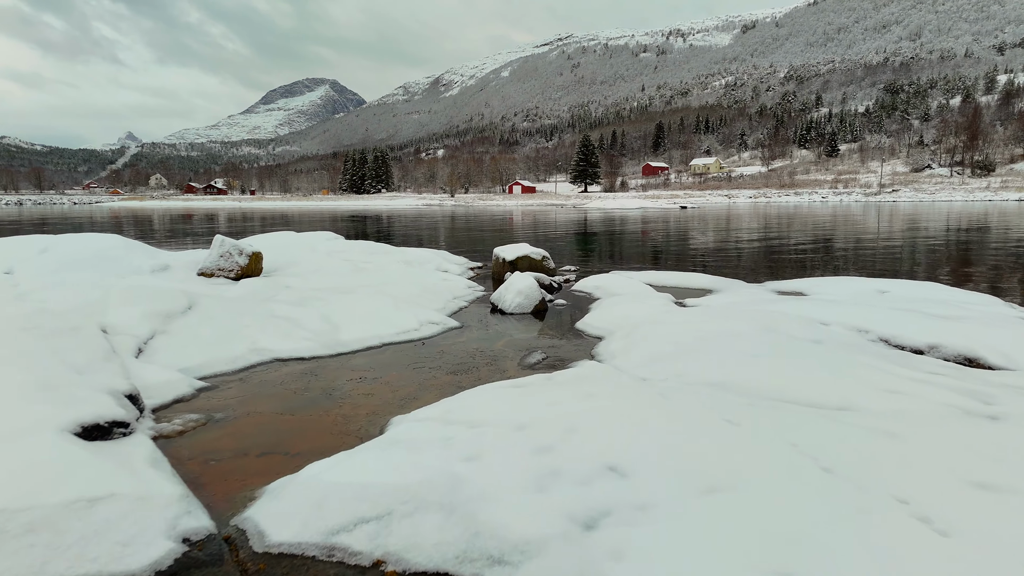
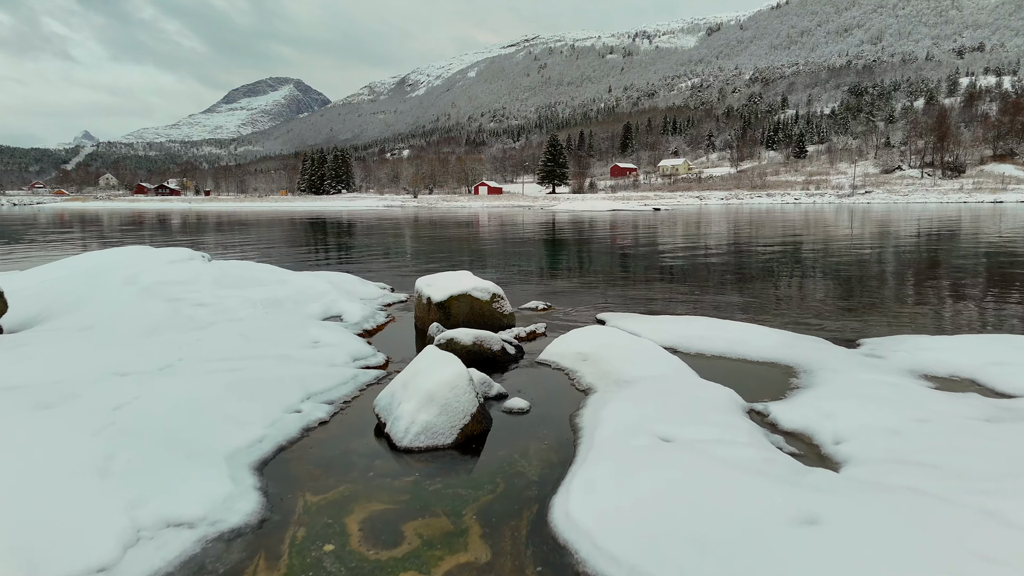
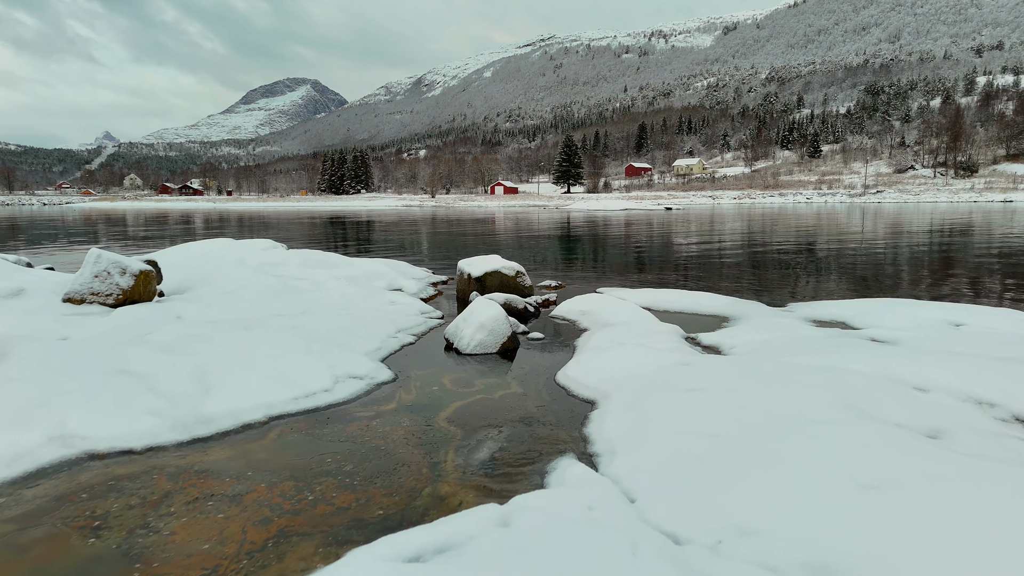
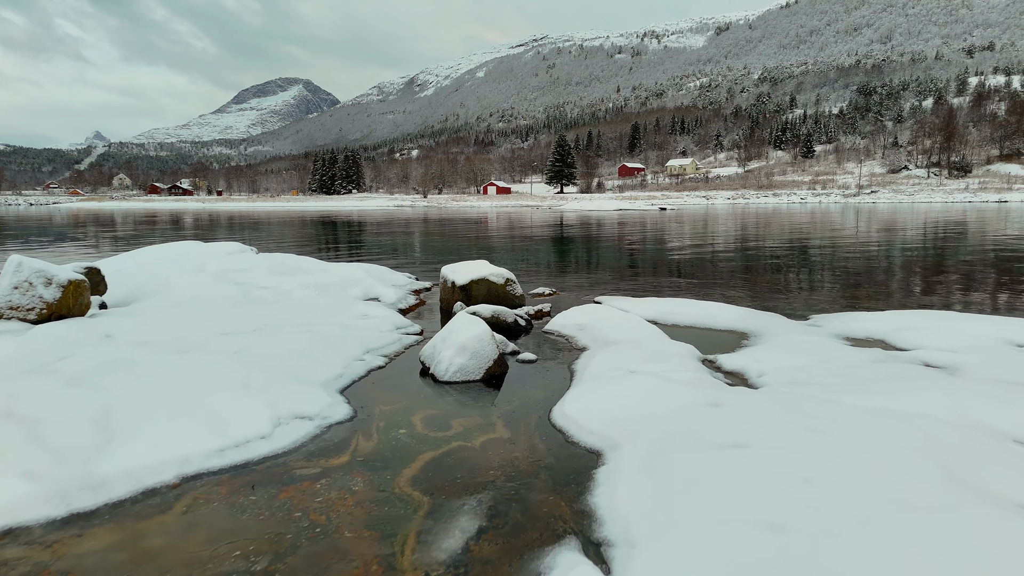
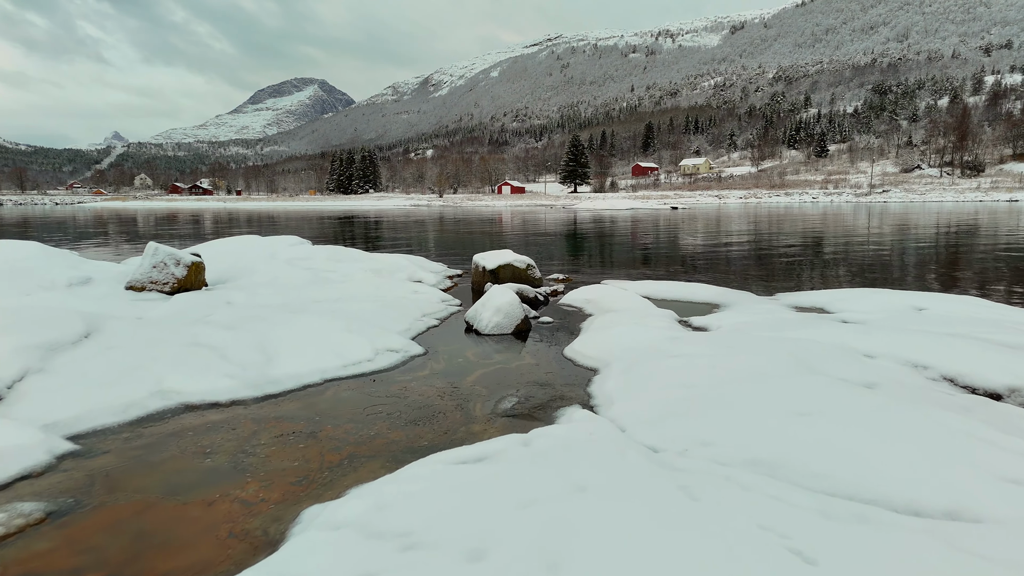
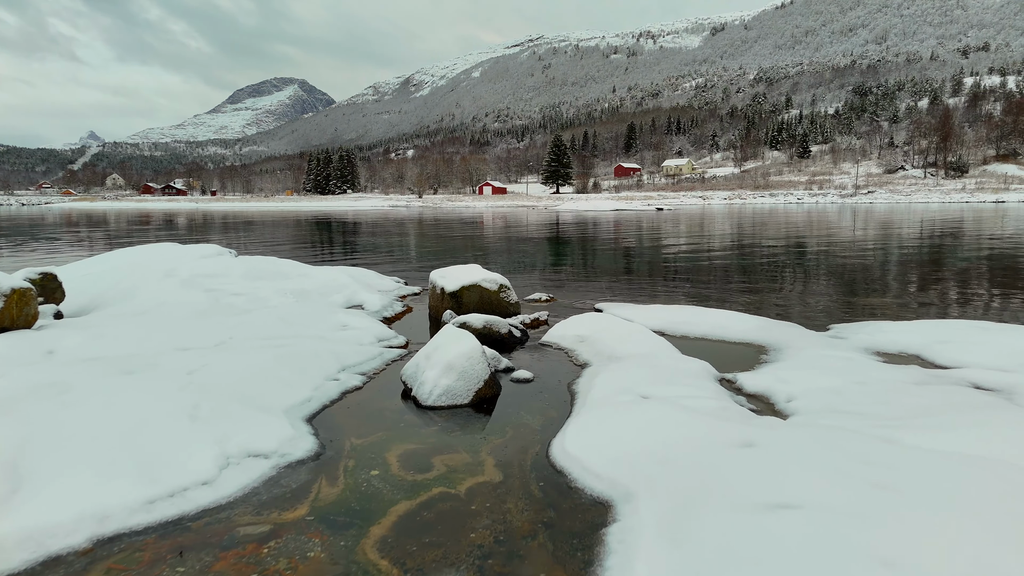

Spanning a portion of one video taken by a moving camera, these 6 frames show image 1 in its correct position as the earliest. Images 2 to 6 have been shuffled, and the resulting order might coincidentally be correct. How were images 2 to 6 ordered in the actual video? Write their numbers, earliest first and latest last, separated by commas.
5, 3, 4, 6, 2
